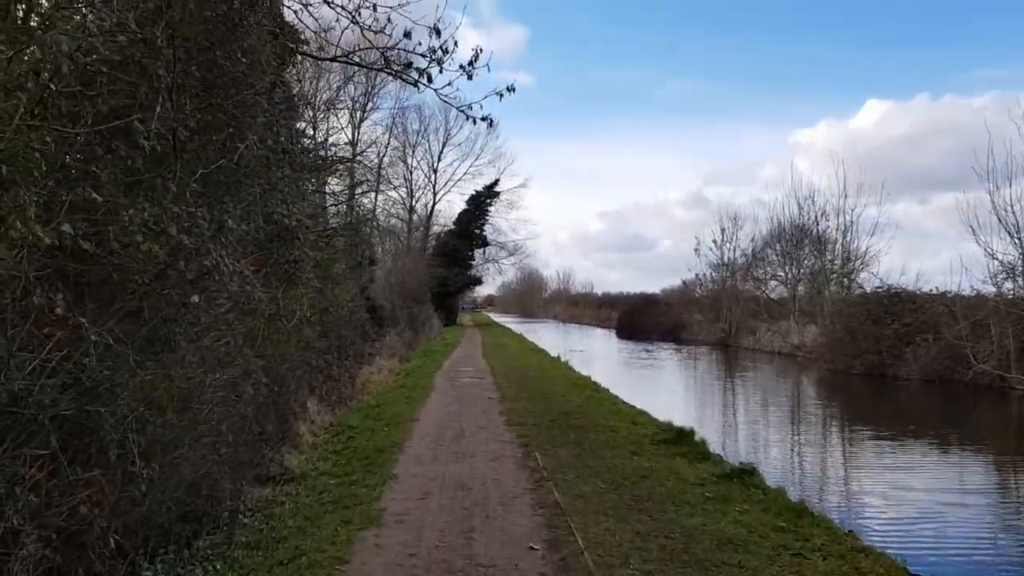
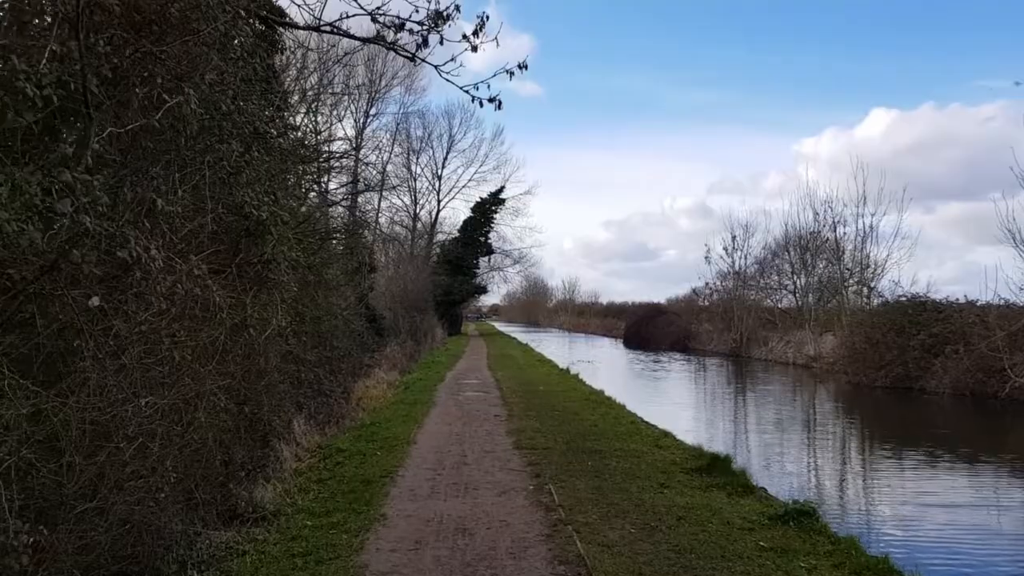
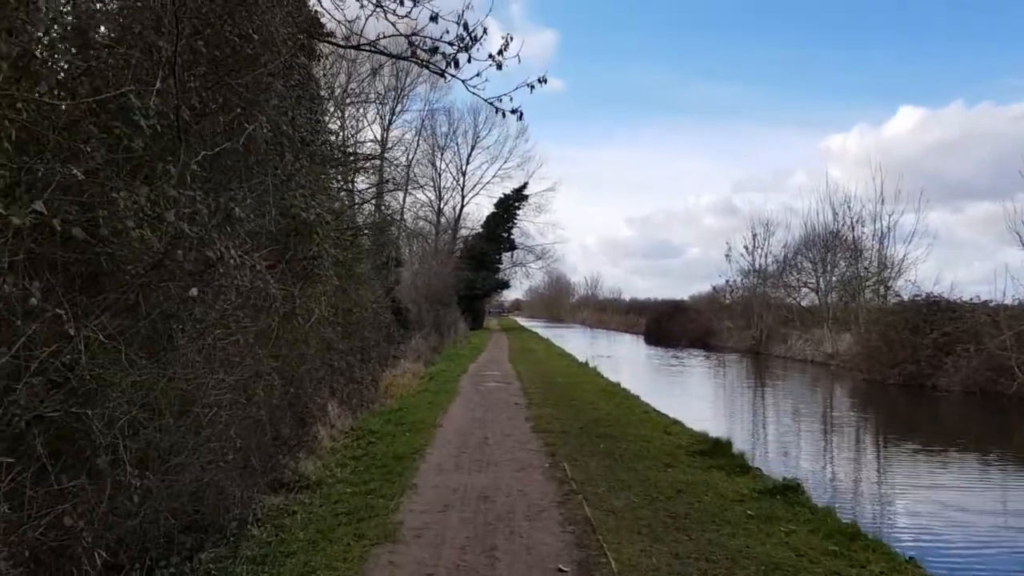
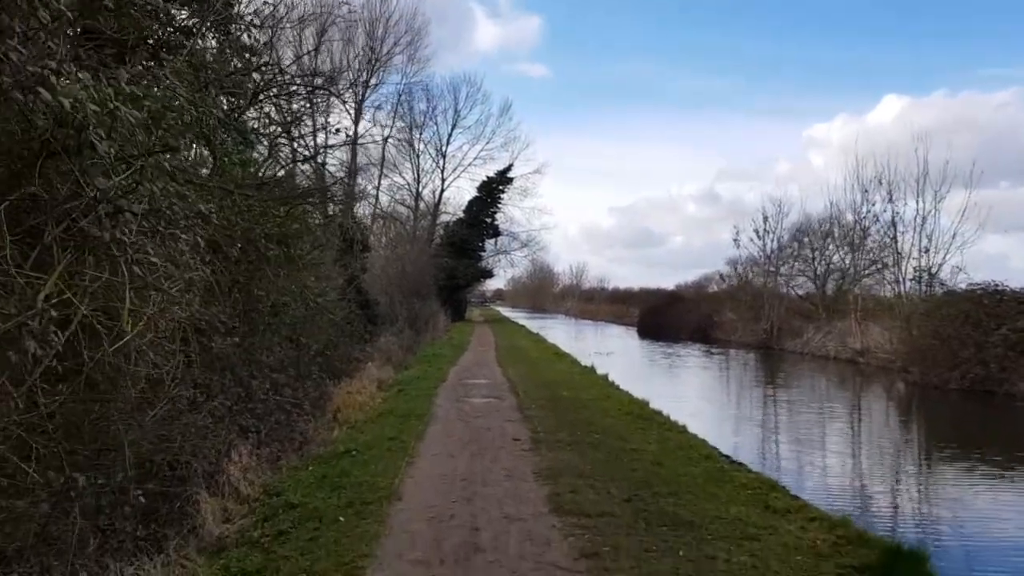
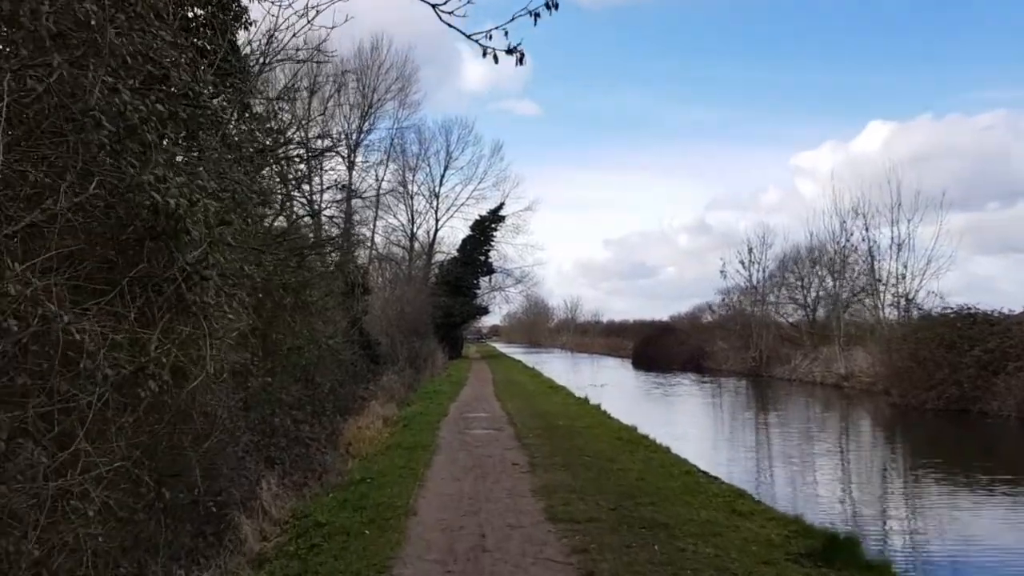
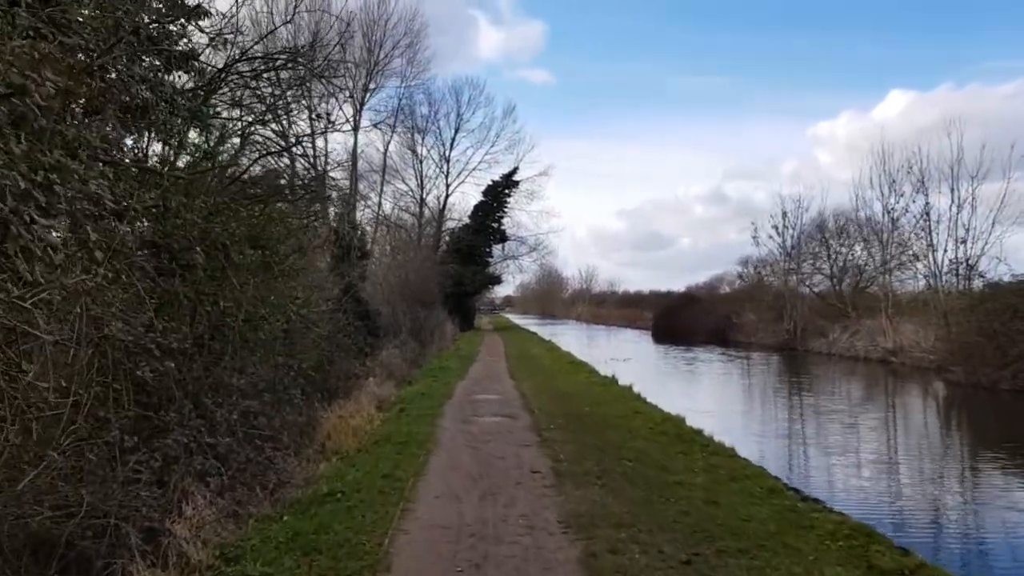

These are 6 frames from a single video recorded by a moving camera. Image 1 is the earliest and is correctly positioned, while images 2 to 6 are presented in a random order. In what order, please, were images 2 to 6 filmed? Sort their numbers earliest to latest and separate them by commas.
3, 2, 5, 4, 6
